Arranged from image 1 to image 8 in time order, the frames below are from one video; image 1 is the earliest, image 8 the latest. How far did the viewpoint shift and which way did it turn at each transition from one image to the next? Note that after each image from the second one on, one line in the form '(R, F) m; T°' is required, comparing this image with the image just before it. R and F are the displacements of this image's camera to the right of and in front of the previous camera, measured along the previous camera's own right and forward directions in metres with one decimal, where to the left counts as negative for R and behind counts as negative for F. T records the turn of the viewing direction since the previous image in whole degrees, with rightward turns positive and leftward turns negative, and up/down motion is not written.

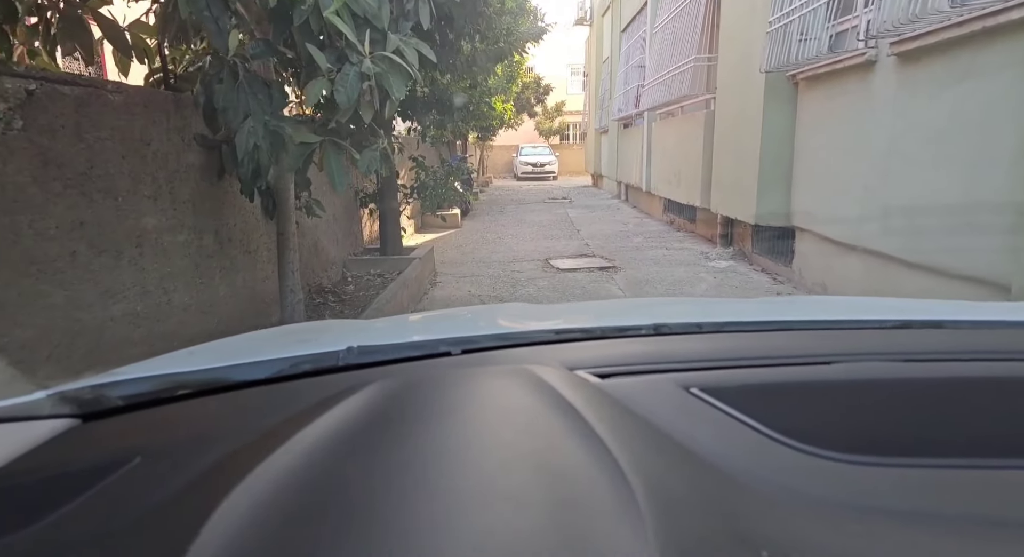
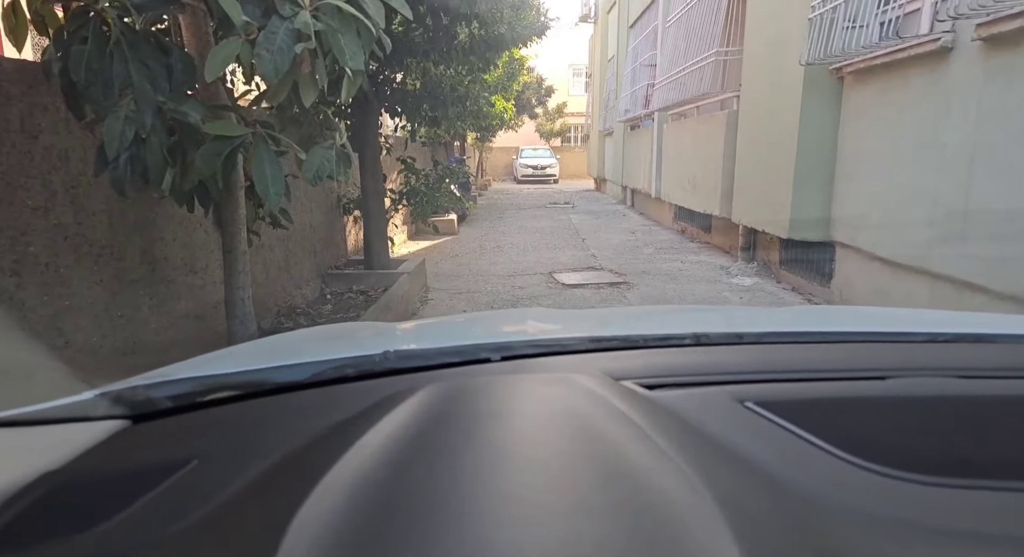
(0.0, +0.6) m; 0°
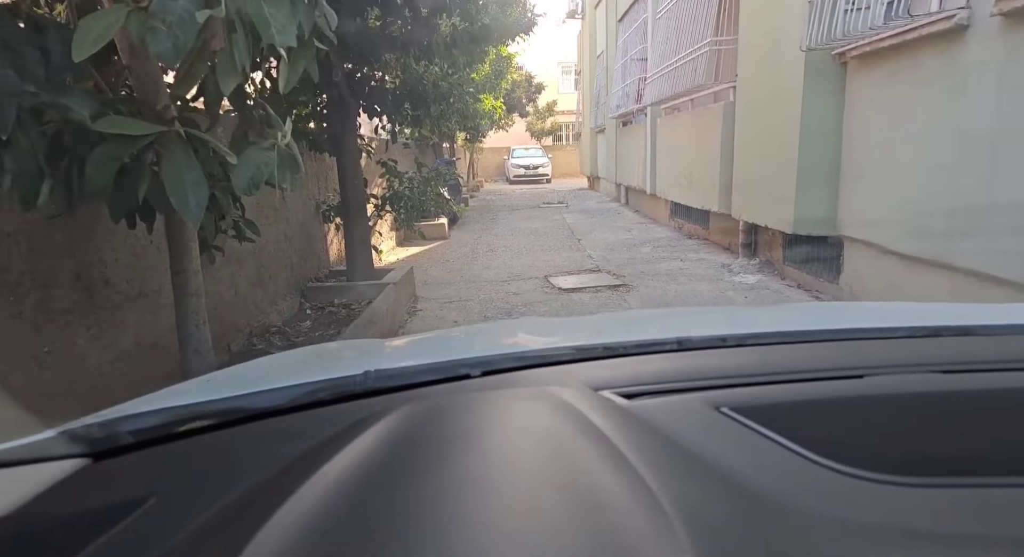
(0.0, +0.2) m; 0°
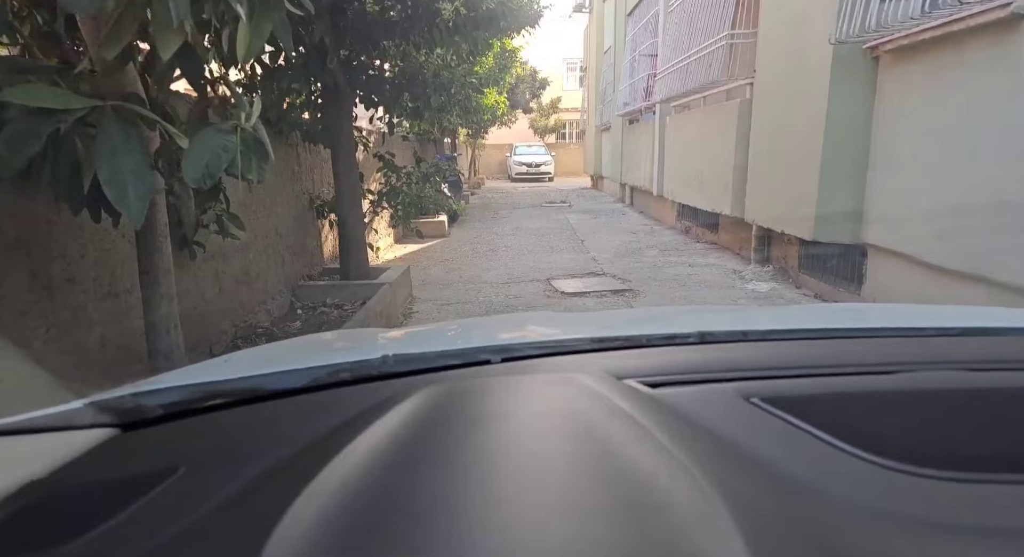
(0.0, +0.3) m; 0°
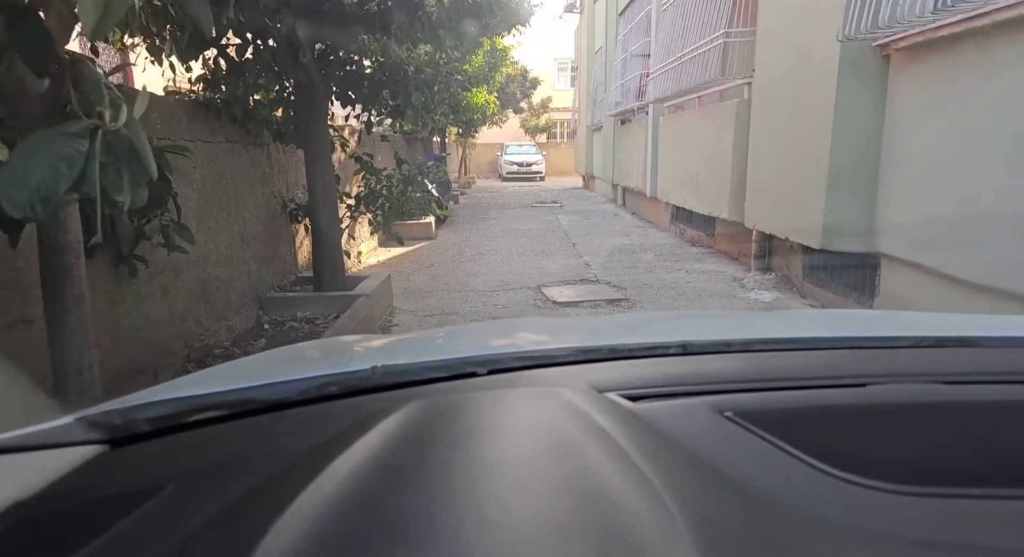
(0.0, +0.3) m; +1°
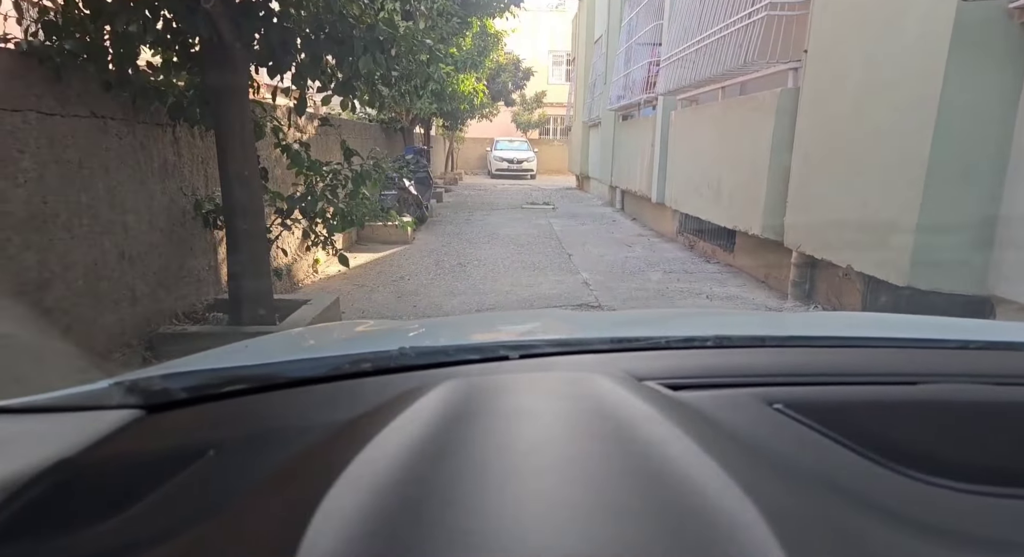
(0.0, +1.1) m; +1°
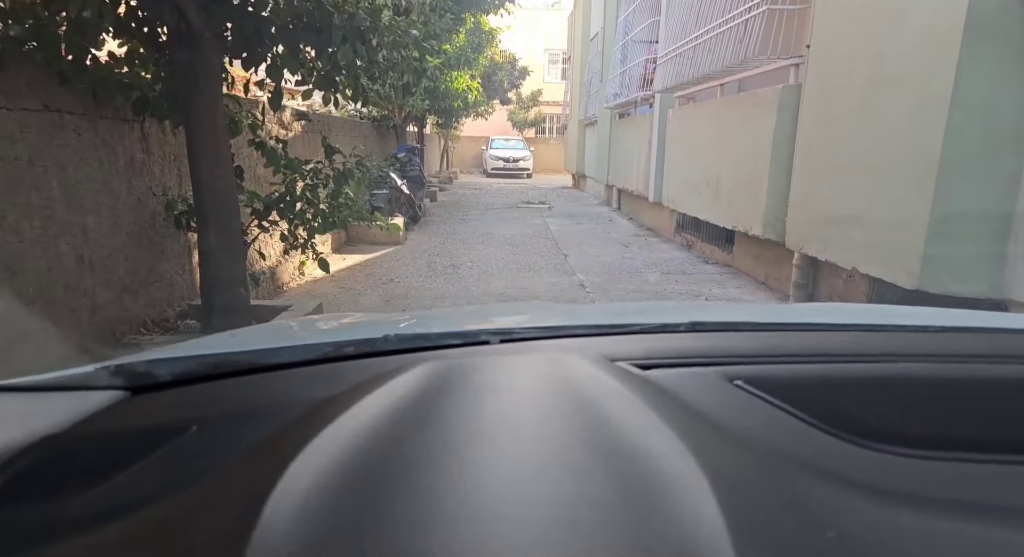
(0.0, +0.2) m; 0°
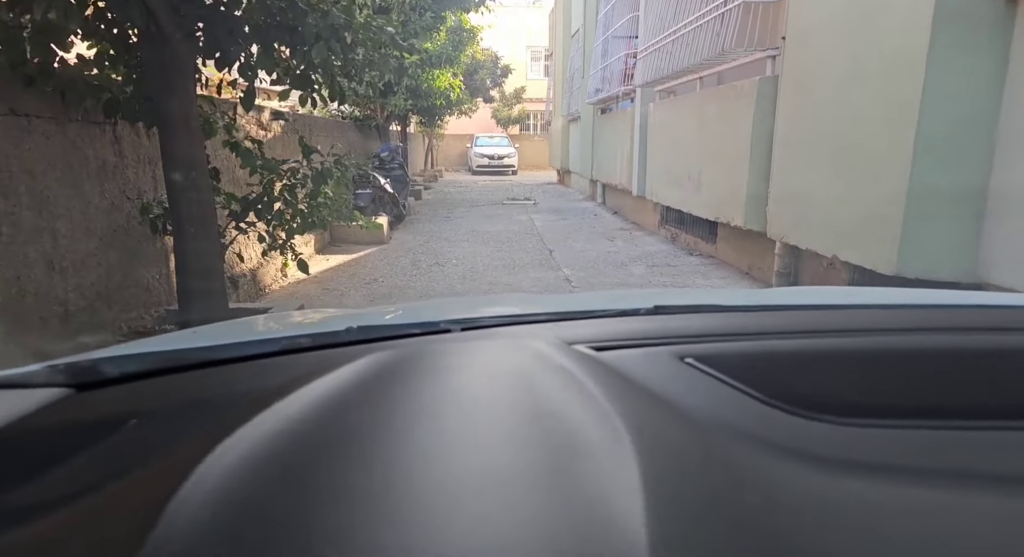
(0.0, 0.0) m; +1°
